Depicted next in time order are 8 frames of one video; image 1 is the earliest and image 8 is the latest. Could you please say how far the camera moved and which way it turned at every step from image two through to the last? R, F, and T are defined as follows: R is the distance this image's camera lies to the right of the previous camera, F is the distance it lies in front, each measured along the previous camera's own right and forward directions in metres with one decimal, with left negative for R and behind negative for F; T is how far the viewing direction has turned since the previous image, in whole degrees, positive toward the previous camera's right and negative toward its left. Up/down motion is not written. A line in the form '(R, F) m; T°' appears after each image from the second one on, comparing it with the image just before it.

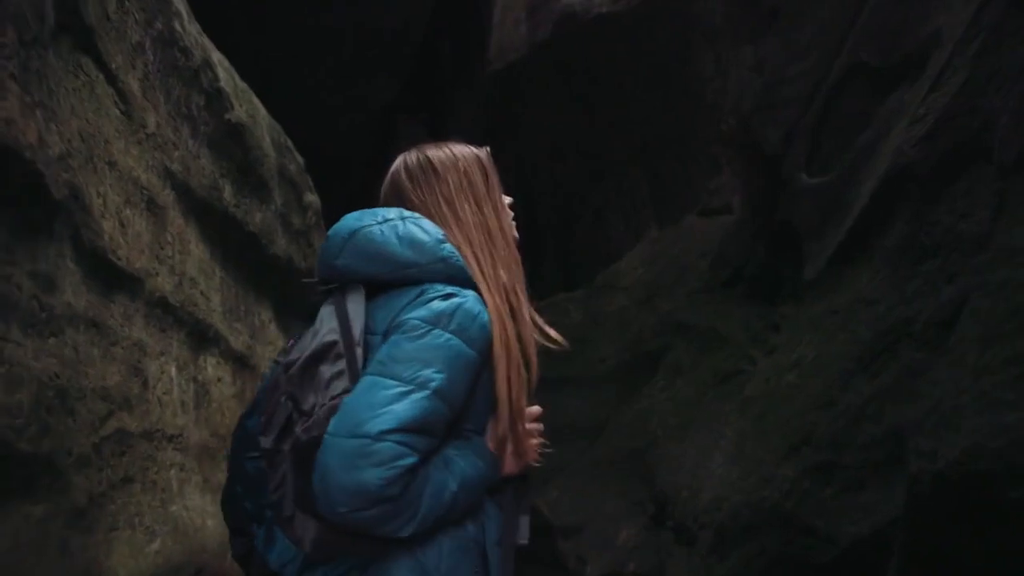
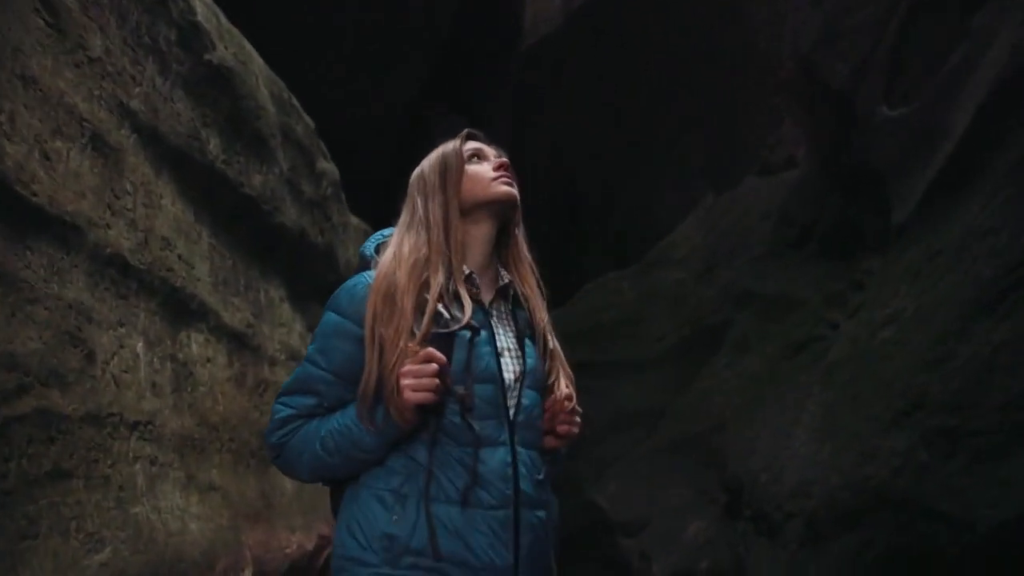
(+0.1, +0.6) m; -4°
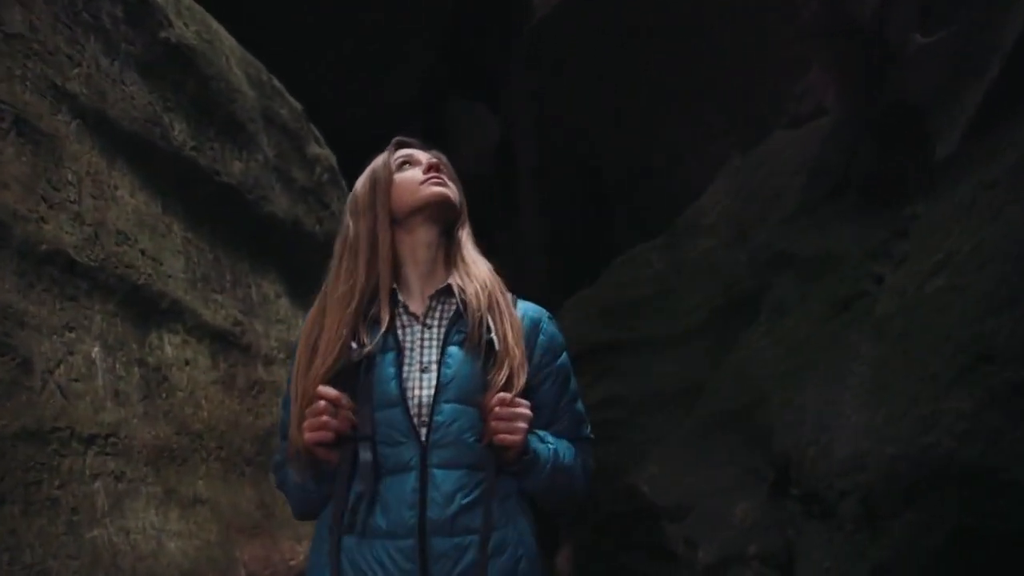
(+0.1, +0.3) m; -3°
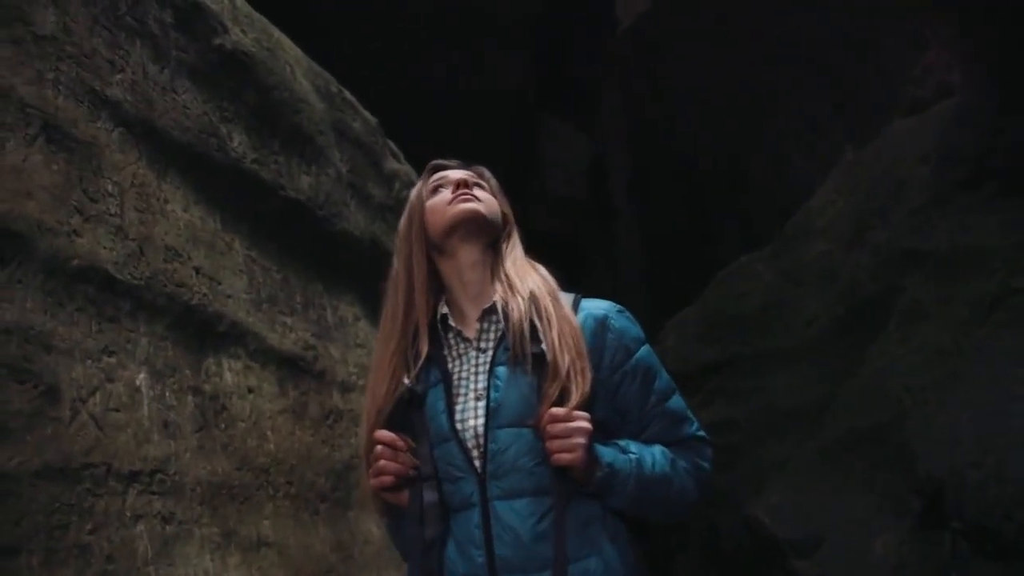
(0.0, +0.4) m; -7°
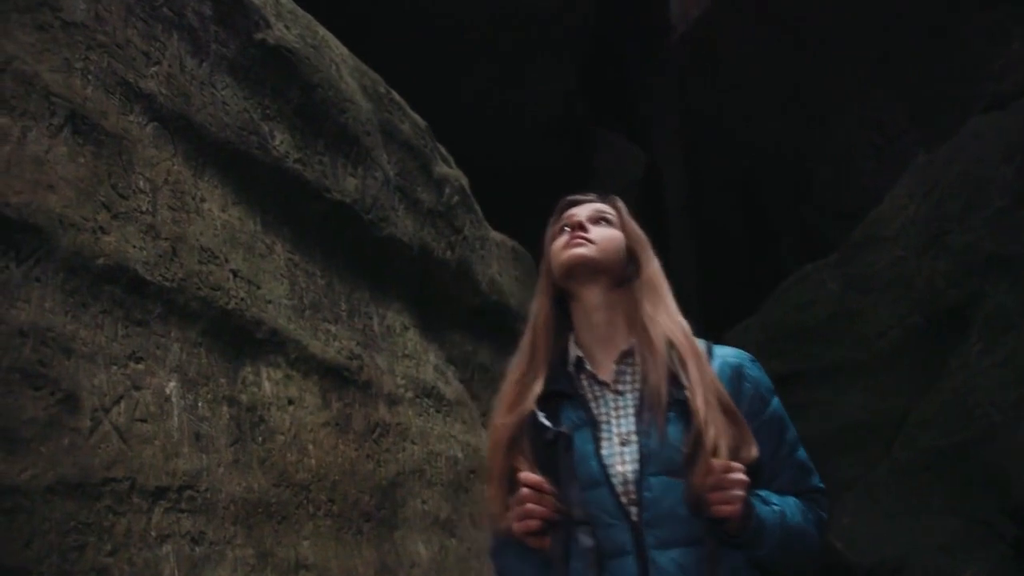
(0.0, +0.2) m; -4°
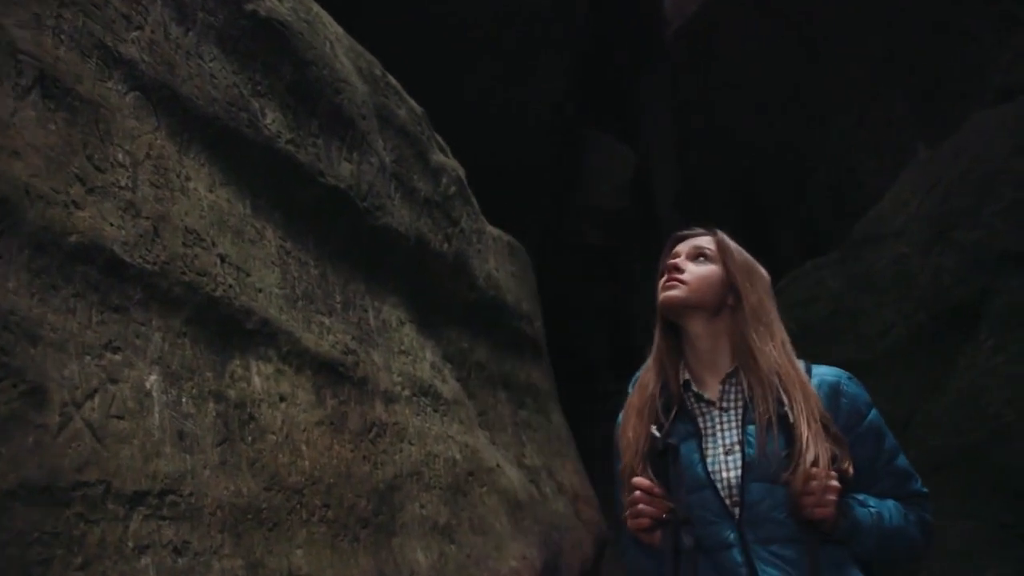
(-0.1, +0.2) m; +1°
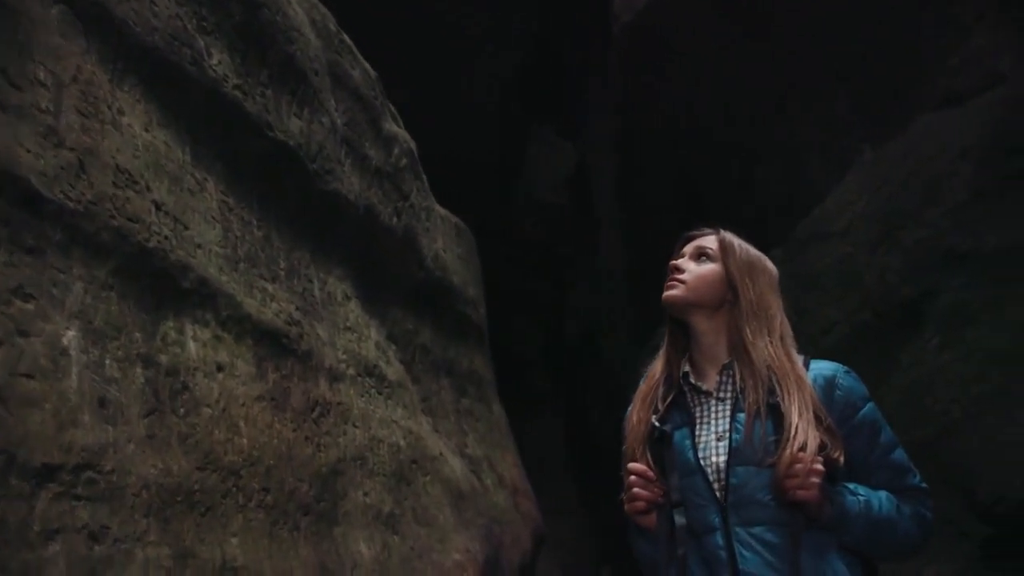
(-0.1, +0.2) m; +5°
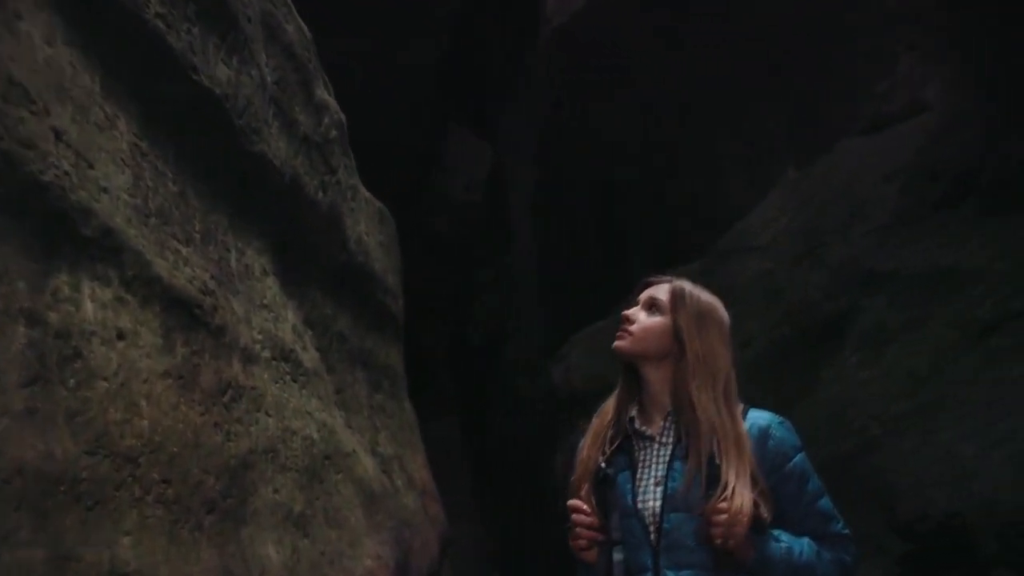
(-0.1, +0.2) m; +7°
